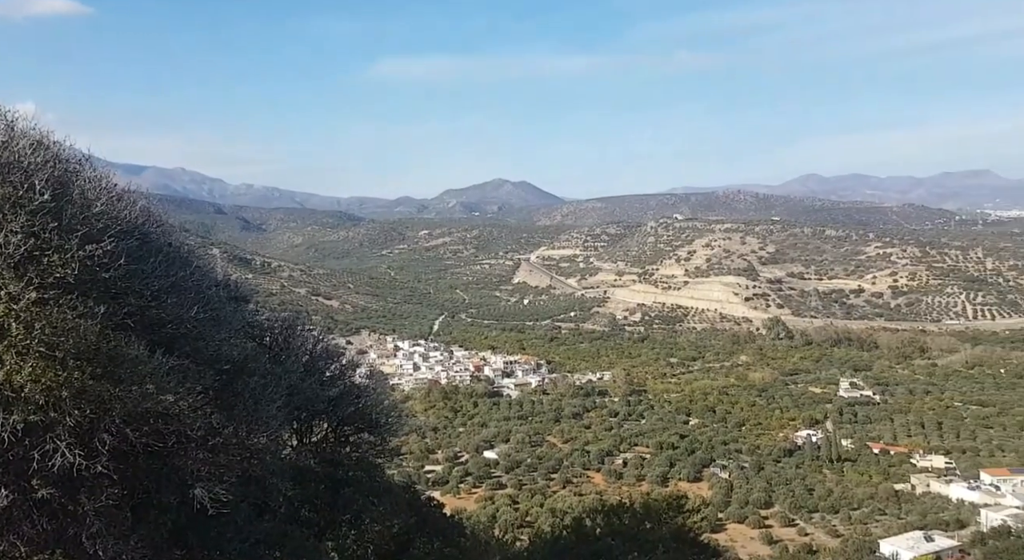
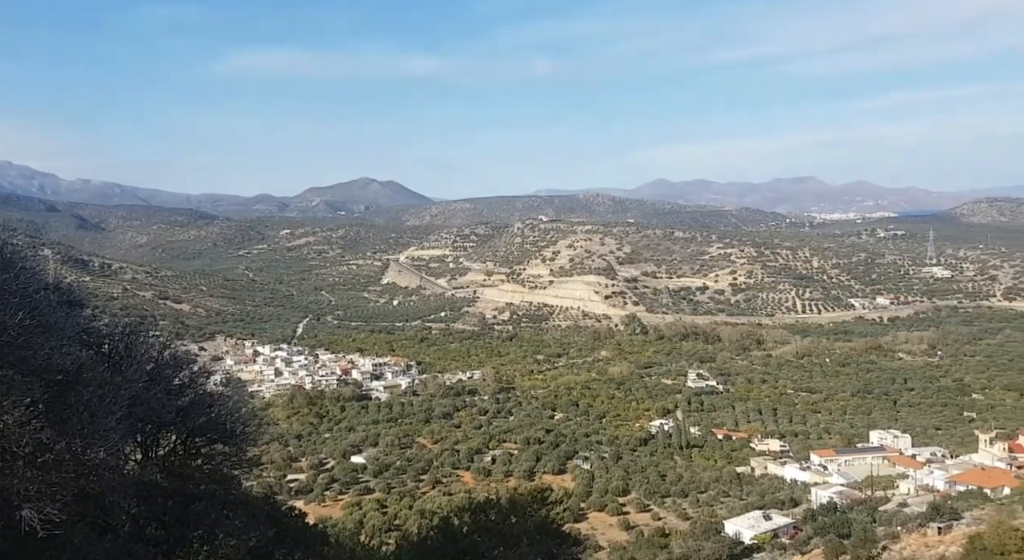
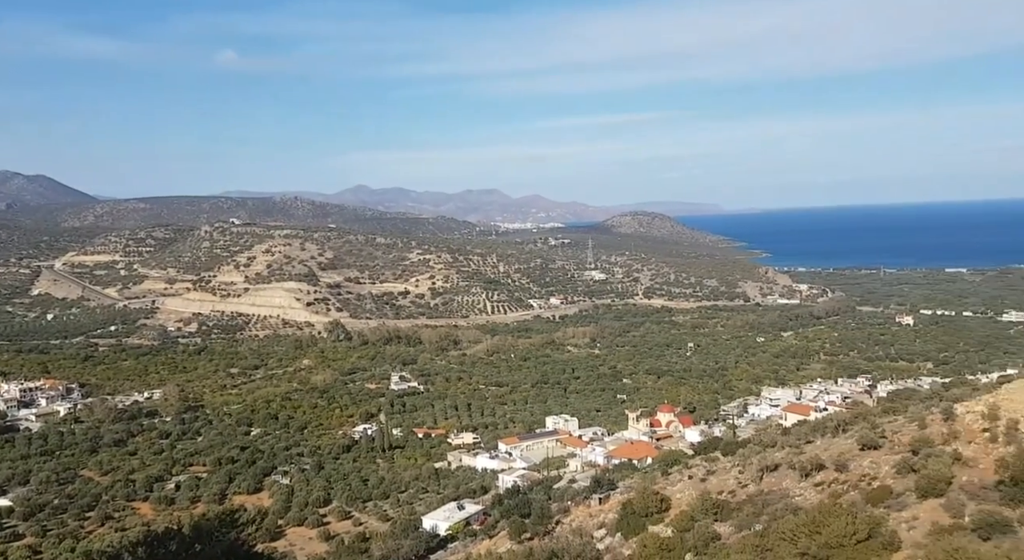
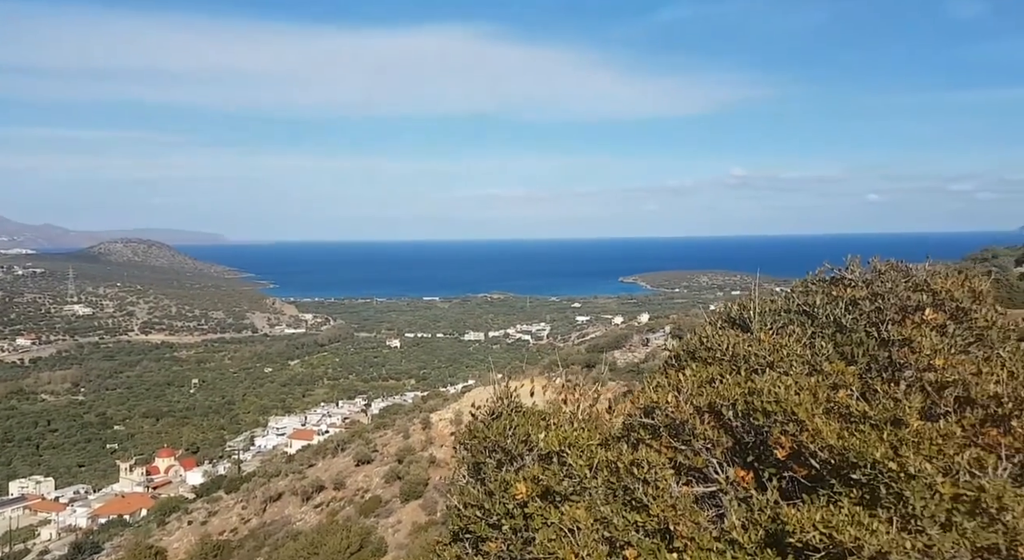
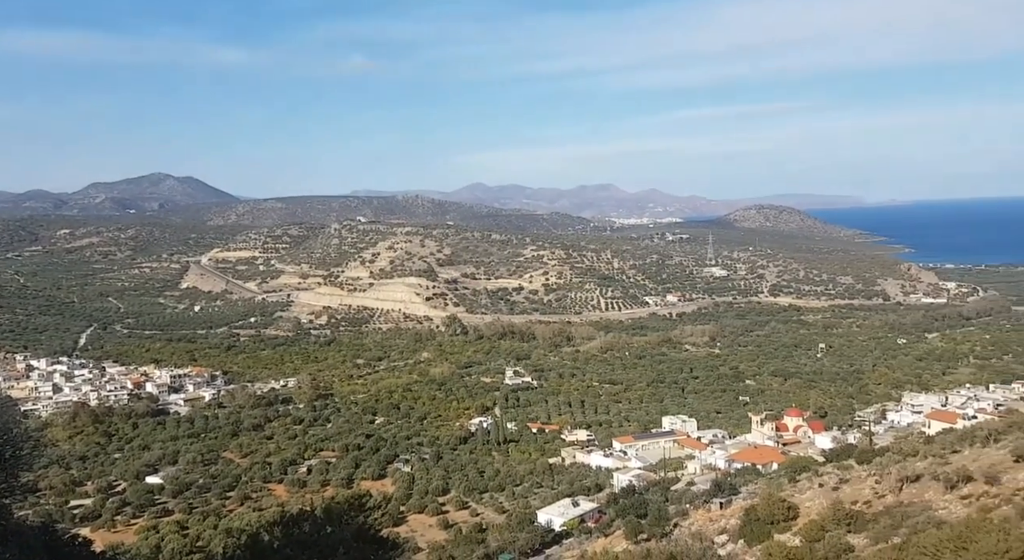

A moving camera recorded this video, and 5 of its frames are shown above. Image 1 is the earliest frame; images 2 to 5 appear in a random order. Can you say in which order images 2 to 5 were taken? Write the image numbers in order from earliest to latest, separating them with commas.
2, 5, 3, 4
